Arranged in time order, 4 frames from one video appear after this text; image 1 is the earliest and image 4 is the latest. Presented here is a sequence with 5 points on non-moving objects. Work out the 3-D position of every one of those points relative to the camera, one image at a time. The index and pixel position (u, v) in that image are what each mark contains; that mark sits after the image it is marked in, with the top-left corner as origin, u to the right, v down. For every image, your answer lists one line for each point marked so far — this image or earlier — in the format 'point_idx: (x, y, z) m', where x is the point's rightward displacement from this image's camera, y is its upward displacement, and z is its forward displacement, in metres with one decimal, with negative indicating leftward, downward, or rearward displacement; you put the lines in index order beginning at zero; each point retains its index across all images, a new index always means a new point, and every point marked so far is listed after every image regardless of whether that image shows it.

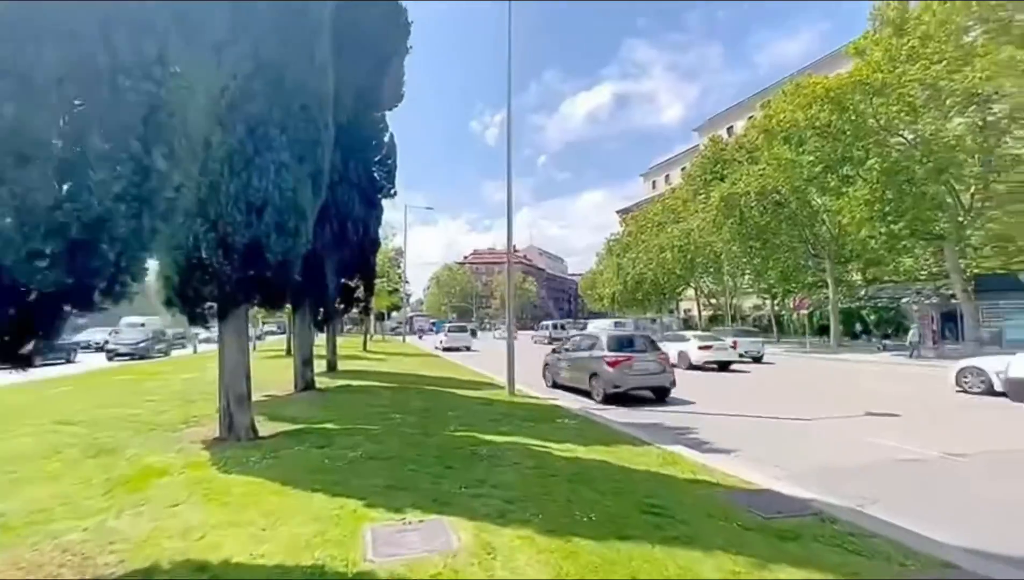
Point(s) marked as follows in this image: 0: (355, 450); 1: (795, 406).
0: (-2.7, -2.8, +8.2) m
1: (+9.2, -3.8, +15.5) m
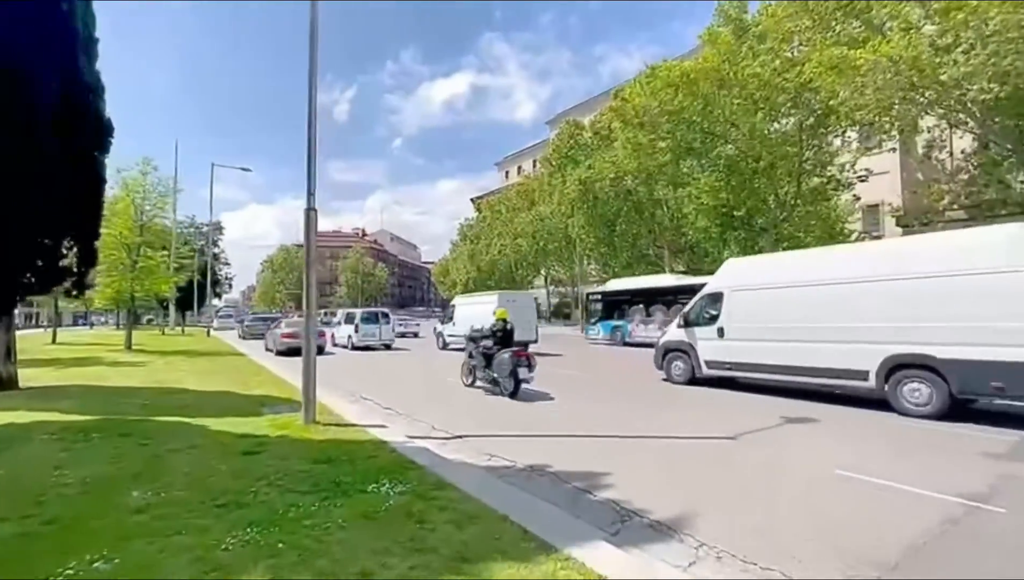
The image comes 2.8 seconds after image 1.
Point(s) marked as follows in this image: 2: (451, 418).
0: (-4.4, -2.2, +1.7) m
1: (+4.7, -3.1, +12.3) m
2: (-1.5, -3.2, +11.7) m
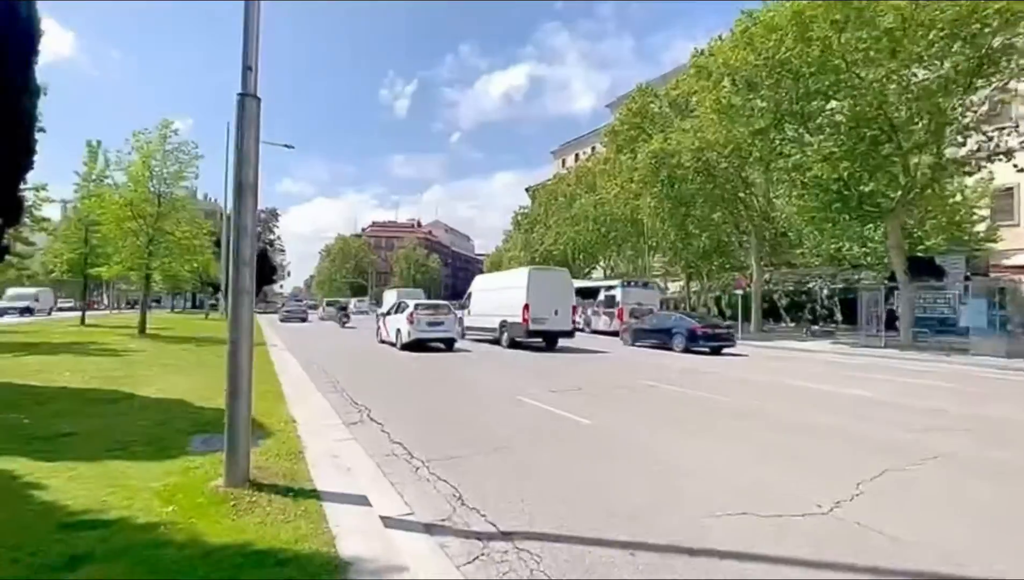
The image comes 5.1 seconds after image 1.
0: (-4.3, -1.7, -3.0) m
1: (+6.0, -2.7, +6.6) m
2: (-0.3, -2.6, +6.7) m
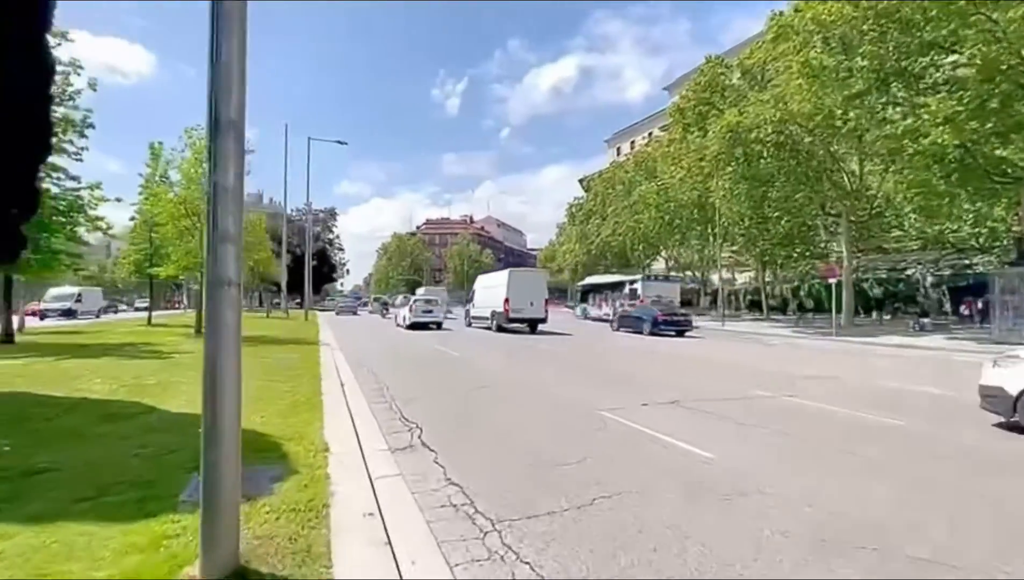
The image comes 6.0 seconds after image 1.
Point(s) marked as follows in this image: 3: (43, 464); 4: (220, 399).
0: (-4.2, -1.8, -4.7) m
1: (+7.0, -2.5, +3.6) m
2: (+0.8, -2.5, +4.4) m
3: (-5.7, -2.1, +5.6) m
4: (-2.3, -0.8, +3.8) m
